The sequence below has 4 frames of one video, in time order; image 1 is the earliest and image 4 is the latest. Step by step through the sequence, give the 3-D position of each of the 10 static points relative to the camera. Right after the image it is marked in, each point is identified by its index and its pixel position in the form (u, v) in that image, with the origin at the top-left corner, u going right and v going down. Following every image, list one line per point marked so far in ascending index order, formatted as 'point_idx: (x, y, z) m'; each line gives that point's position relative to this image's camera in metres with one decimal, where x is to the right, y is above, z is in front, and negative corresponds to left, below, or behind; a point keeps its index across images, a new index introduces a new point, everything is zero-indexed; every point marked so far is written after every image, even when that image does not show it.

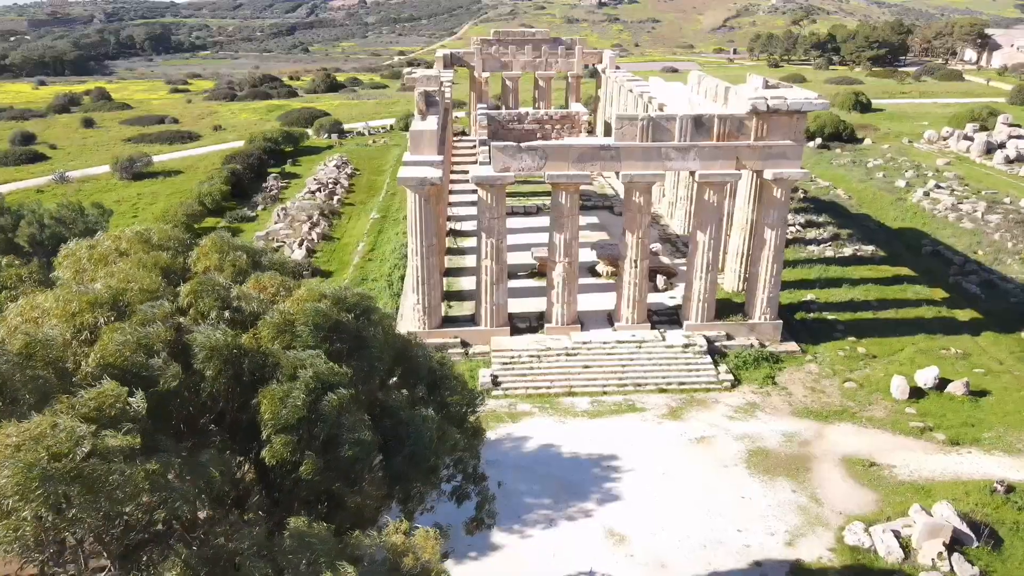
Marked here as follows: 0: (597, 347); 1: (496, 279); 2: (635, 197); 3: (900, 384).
0: (+2.2, -1.6, +17.7) m
1: (-0.4, +0.2, +17.7) m
2: (+3.1, +2.3, +17.2) m
3: (+9.3, -2.3, +16.1) m
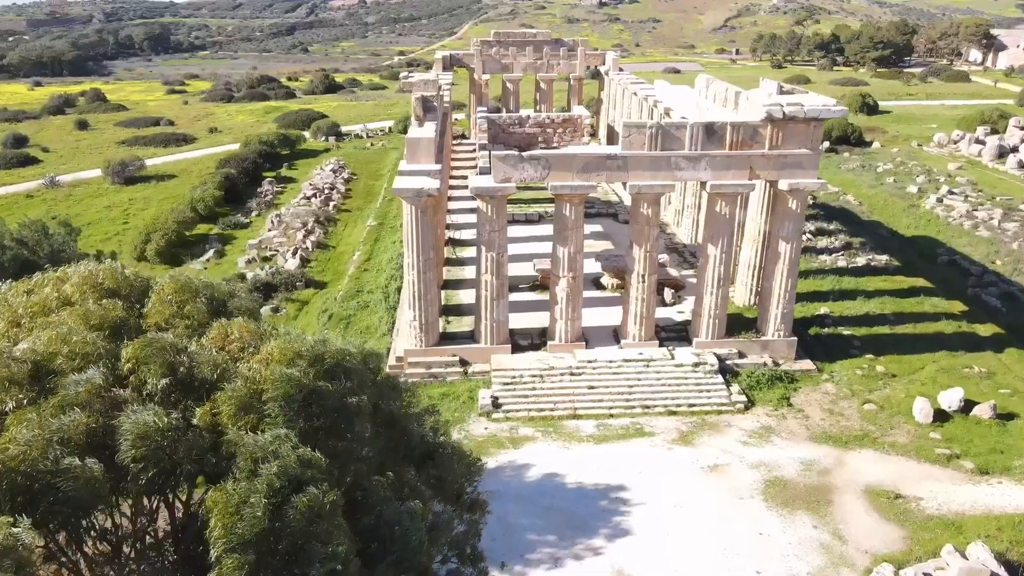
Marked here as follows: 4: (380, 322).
0: (+2.2, -2.0, +16.8) m
1: (-0.4, -0.2, +16.8) m
2: (+3.2, +1.9, +16.3) m
3: (+9.3, -2.7, +15.3) m
4: (-3.9, -1.0, +19.9) m
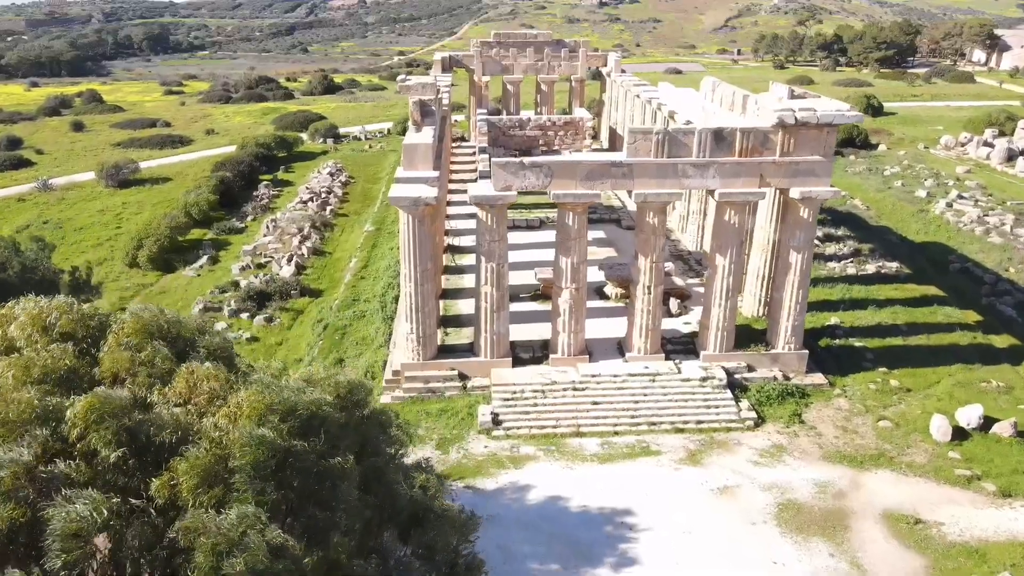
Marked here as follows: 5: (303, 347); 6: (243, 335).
0: (+2.3, -2.2, +16.2) m
1: (-0.4, -0.4, +16.2) m
2: (+3.2, +1.6, +15.7) m
3: (+9.3, -3.0, +14.6) m
4: (-3.9, -1.3, +19.3) m
5: (-6.0, -1.7, +19.2) m
6: (-7.9, -1.4, +19.8) m
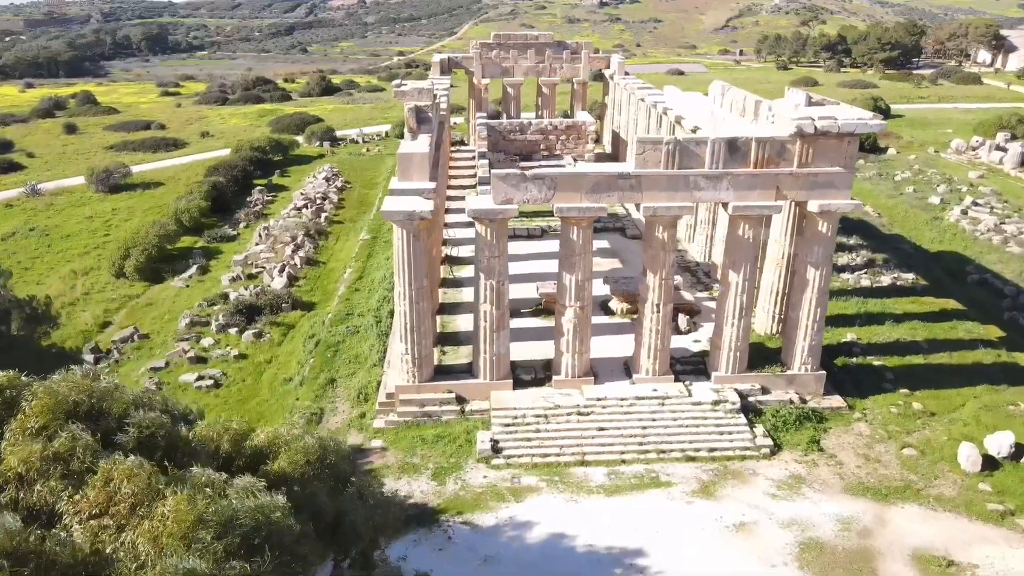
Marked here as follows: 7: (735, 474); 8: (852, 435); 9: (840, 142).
0: (+2.3, -2.6, +15.3) m
1: (-0.4, -0.9, +15.3) m
2: (+3.2, +1.2, +14.8) m
3: (+9.3, -3.4, +13.7) m
4: (-3.8, -1.7, +18.4) m
5: (-5.9, -2.1, +18.3) m
6: (-7.9, -1.8, +18.9) m
7: (+4.6, -3.8, +14.0) m
8: (+7.6, -3.3, +15.1) m
9: (+6.9, +3.1, +14.3) m
